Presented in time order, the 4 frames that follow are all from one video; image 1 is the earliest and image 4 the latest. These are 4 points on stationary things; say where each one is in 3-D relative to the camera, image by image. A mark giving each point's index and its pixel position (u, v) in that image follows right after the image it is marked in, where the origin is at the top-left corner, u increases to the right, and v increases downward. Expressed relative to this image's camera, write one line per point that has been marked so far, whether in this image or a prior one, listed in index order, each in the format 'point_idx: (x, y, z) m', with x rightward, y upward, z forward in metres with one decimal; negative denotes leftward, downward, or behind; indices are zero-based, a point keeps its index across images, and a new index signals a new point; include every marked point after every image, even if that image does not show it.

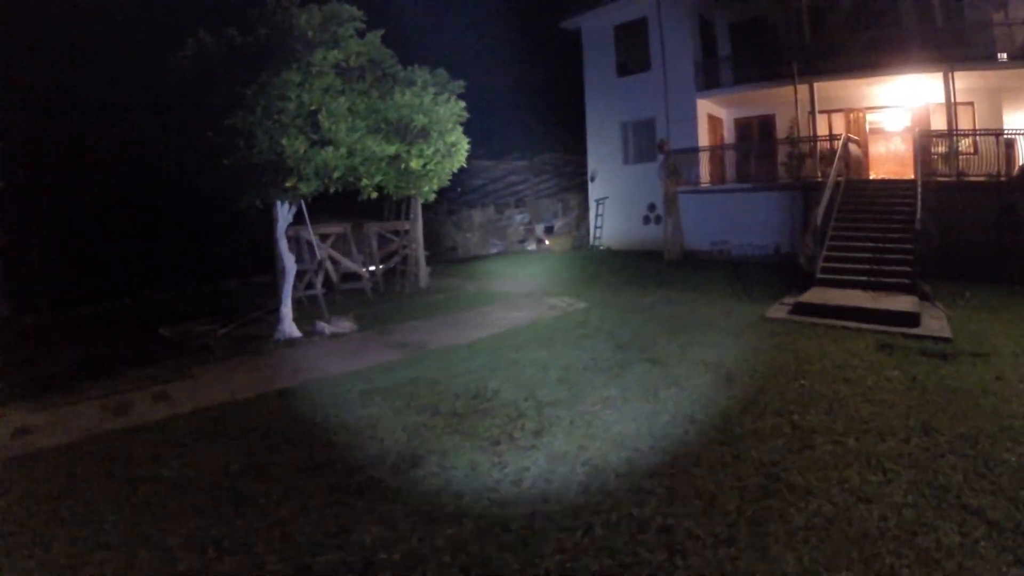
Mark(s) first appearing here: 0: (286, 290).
0: (-4.0, -0.1, +14.2) m
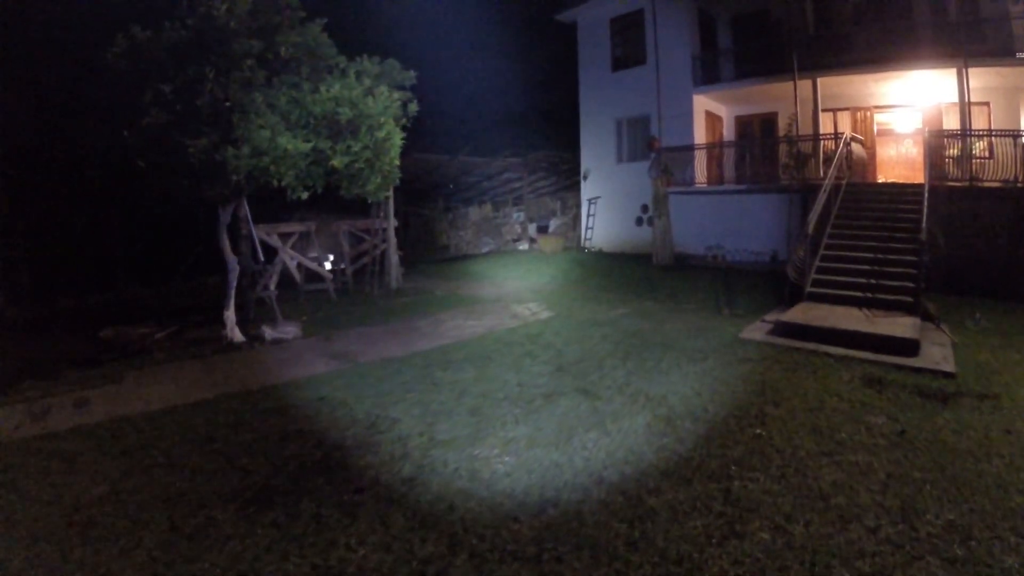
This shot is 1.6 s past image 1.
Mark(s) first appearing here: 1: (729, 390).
0: (-4.7, 0.0, +13.0) m
1: (+1.8, -0.9, +6.5) m
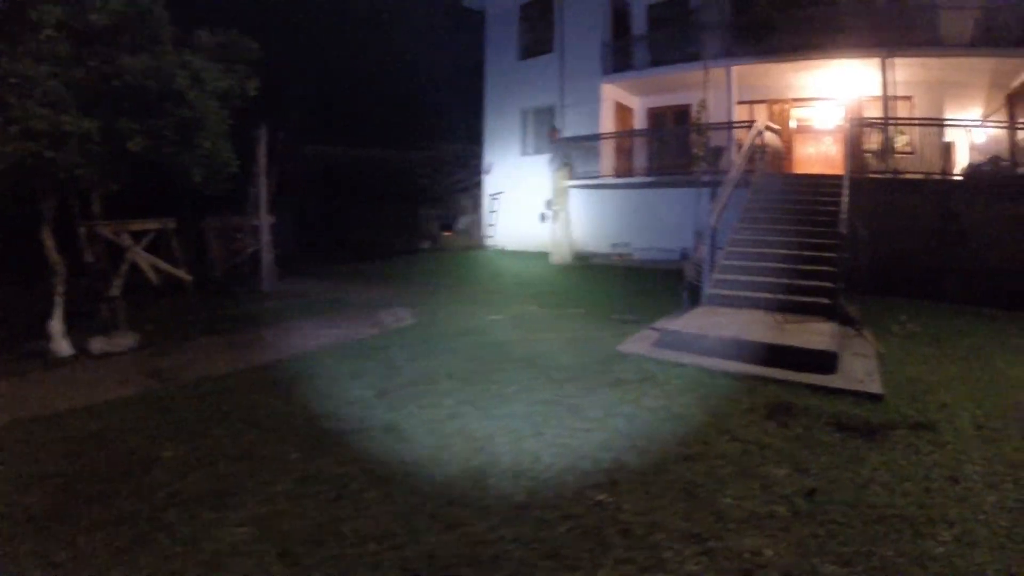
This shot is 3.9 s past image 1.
0: (-6.5, -0.1, +10.8) m
1: (+0.5, -0.9, +4.8) m
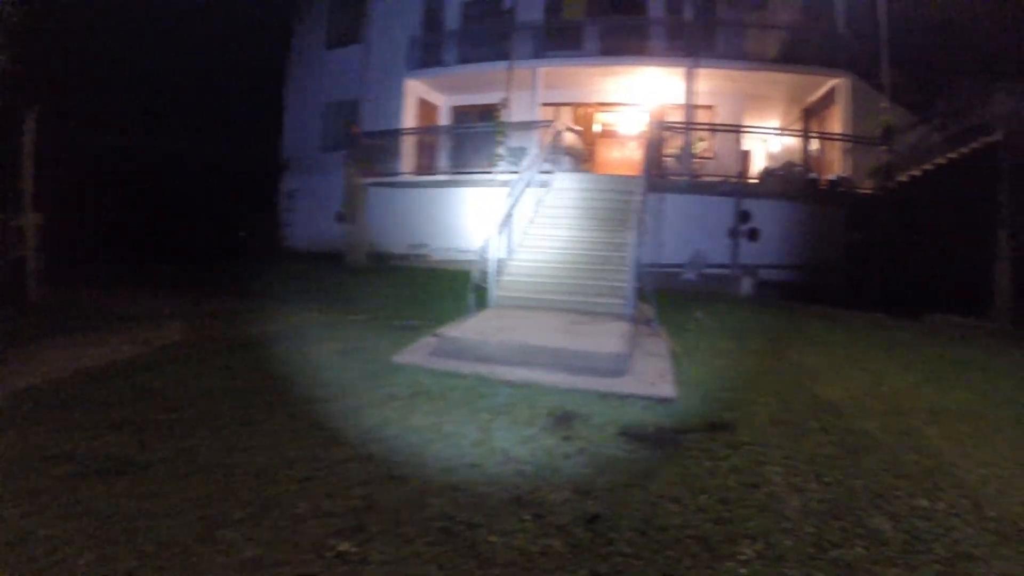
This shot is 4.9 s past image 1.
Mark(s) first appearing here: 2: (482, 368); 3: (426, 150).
0: (-8.9, -0.3, +8.5) m
1: (-0.8, -0.9, +4.2) m
2: (0.0, -0.6, +6.3) m
3: (-1.3, +2.6, +14.8) m
